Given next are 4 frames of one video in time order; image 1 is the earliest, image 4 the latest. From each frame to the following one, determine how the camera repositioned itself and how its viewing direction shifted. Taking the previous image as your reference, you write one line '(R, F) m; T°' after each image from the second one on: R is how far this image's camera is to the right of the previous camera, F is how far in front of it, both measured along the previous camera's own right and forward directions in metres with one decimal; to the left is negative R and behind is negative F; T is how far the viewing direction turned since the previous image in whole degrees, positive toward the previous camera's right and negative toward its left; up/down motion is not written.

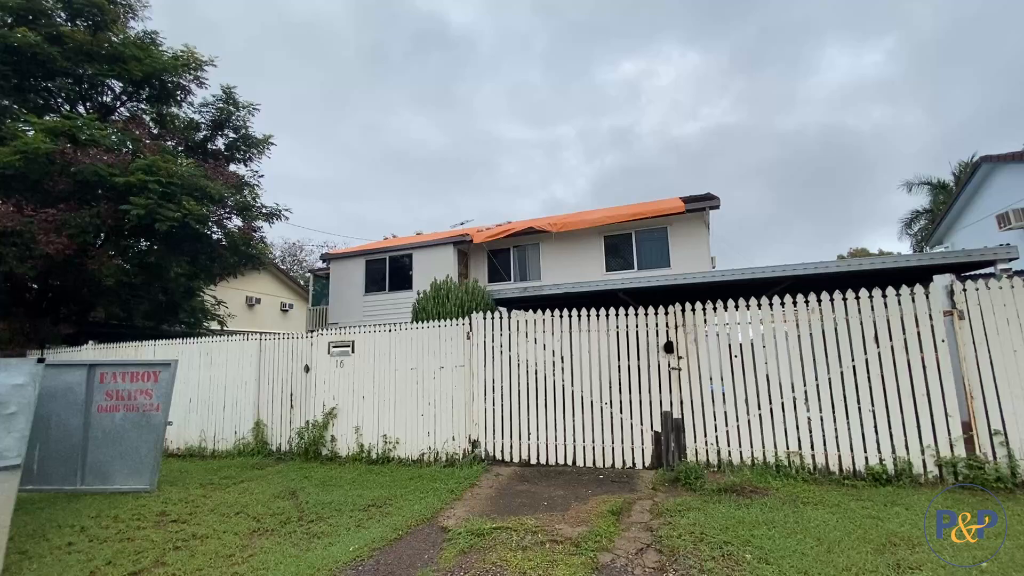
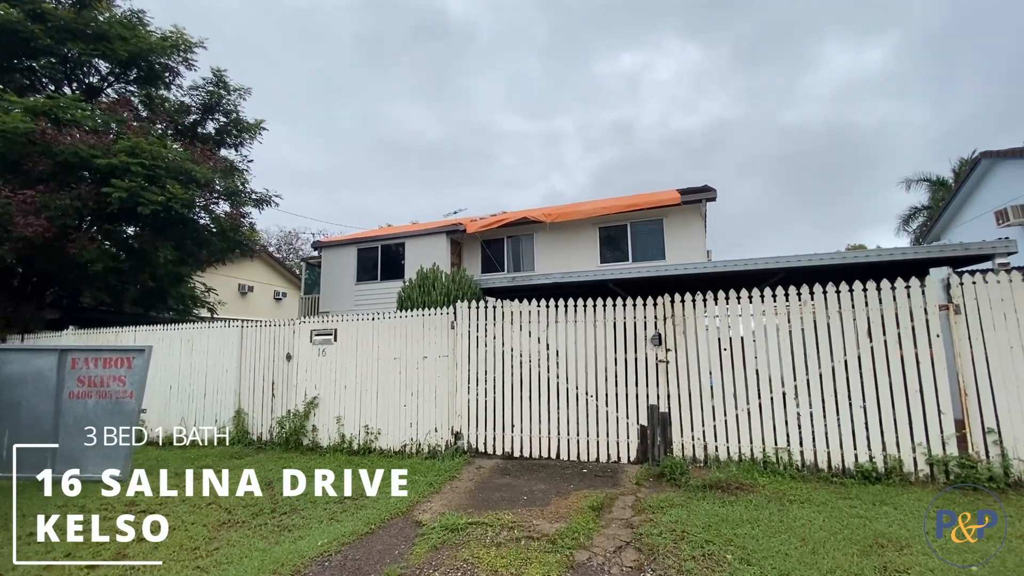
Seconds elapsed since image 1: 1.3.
(+0.2, +0.2) m; 0°
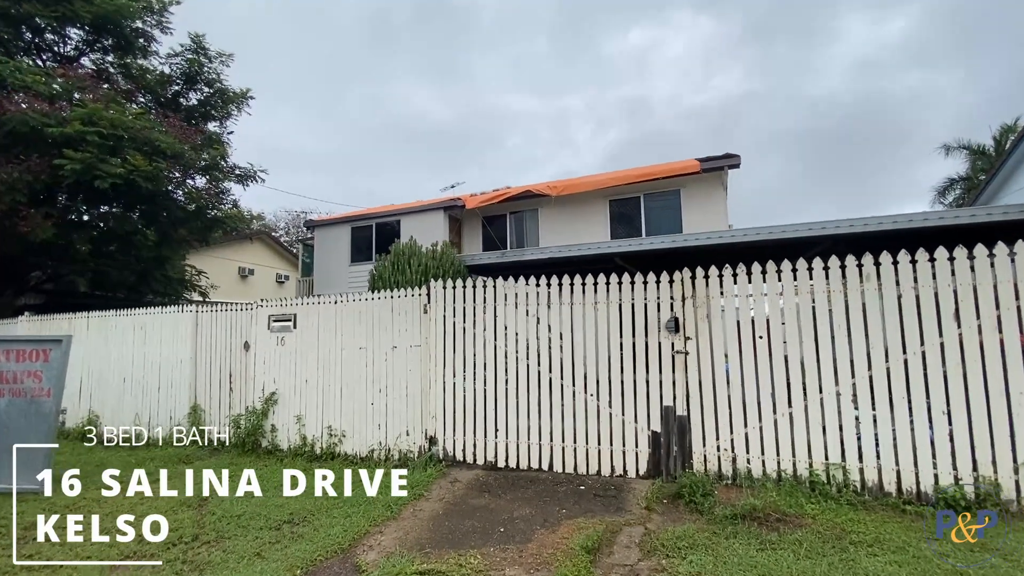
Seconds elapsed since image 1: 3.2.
(+0.3, +1.2) m; -2°
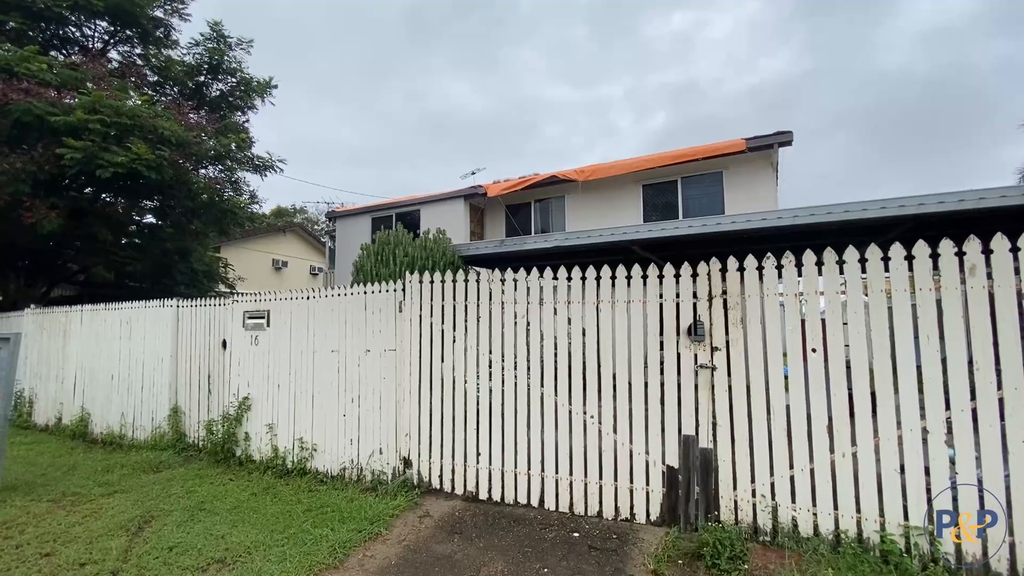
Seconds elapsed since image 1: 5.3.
(+0.5, +1.0) m; -5°
